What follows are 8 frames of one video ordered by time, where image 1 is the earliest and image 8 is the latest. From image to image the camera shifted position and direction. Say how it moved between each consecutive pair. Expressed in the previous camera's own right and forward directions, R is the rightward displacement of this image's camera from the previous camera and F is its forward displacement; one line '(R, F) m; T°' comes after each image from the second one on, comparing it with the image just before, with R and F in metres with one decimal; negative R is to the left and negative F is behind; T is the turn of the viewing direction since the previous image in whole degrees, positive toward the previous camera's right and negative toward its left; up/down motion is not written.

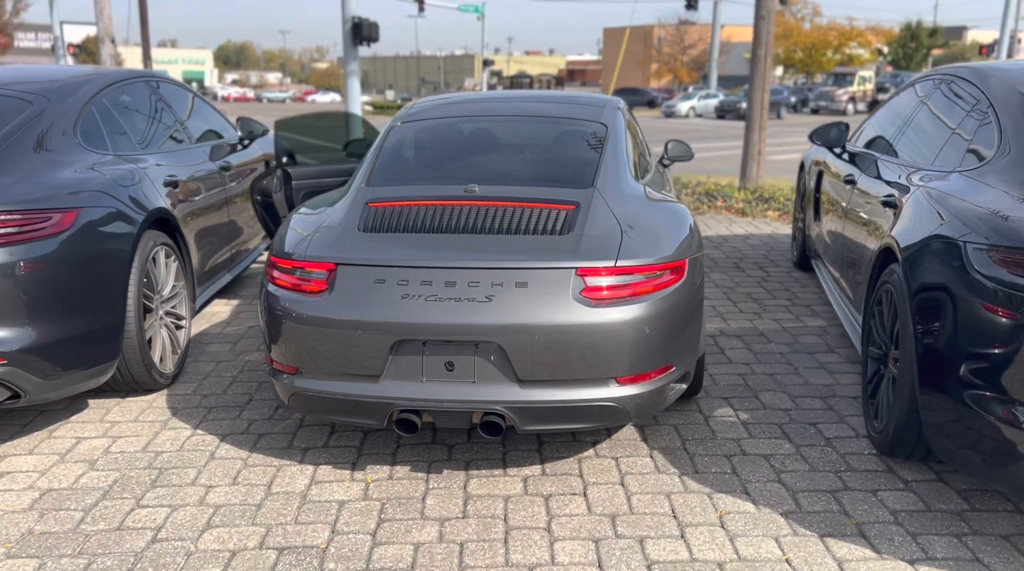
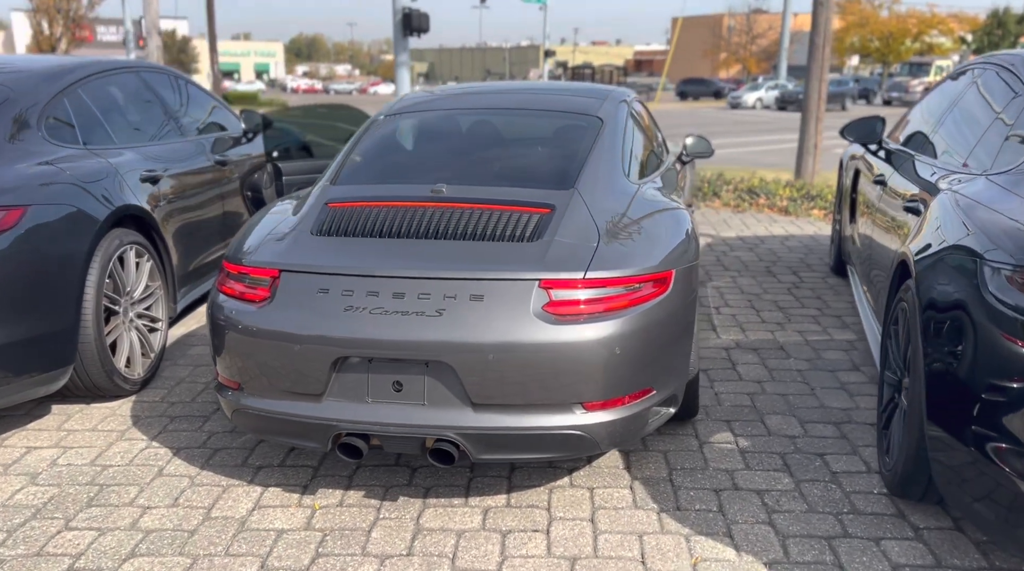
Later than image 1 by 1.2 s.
(+0.4, +0.3) m; -4°
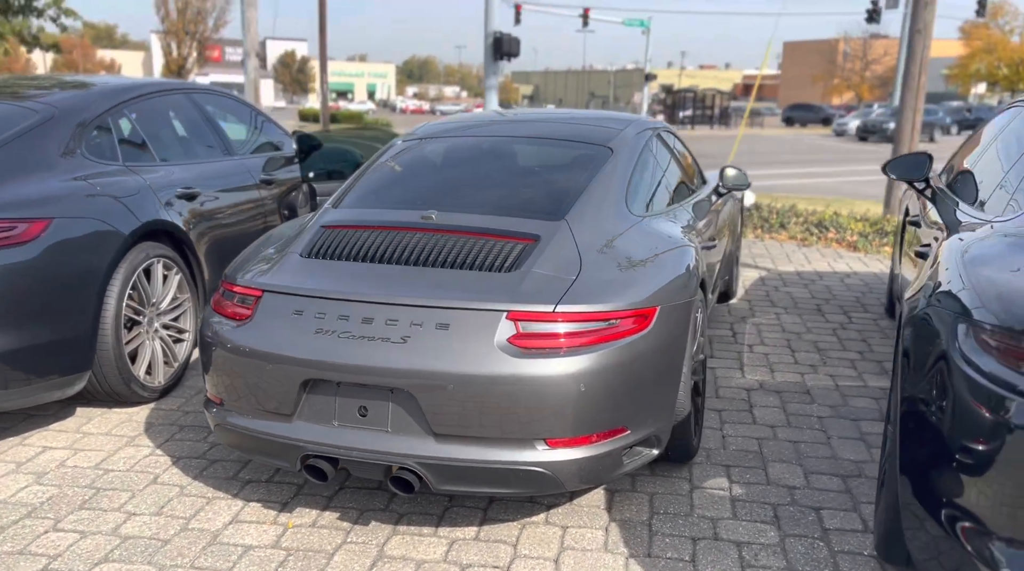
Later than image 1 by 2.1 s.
(+0.4, +0.1) m; -7°
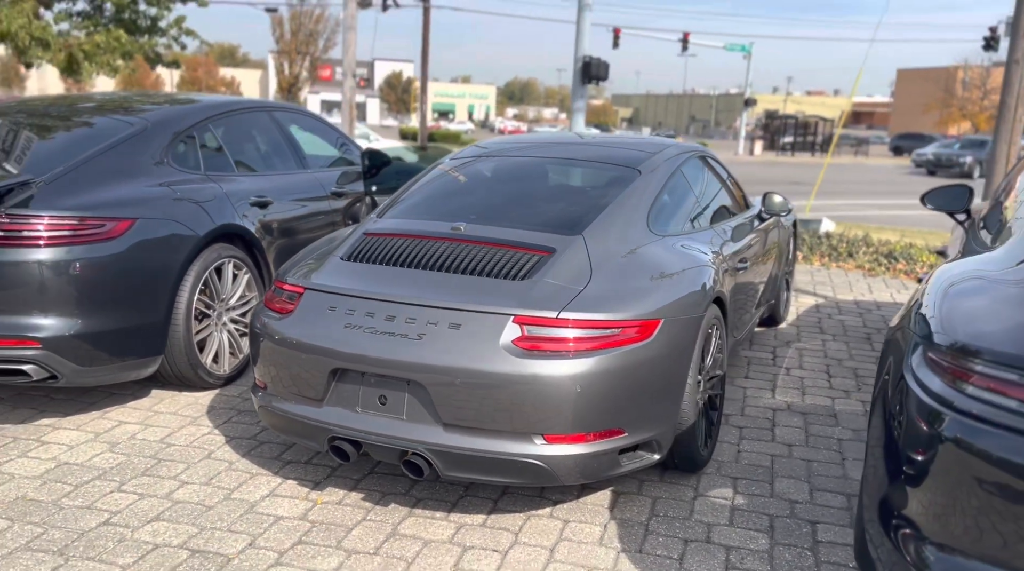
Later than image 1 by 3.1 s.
(+0.3, -0.3) m; -6°
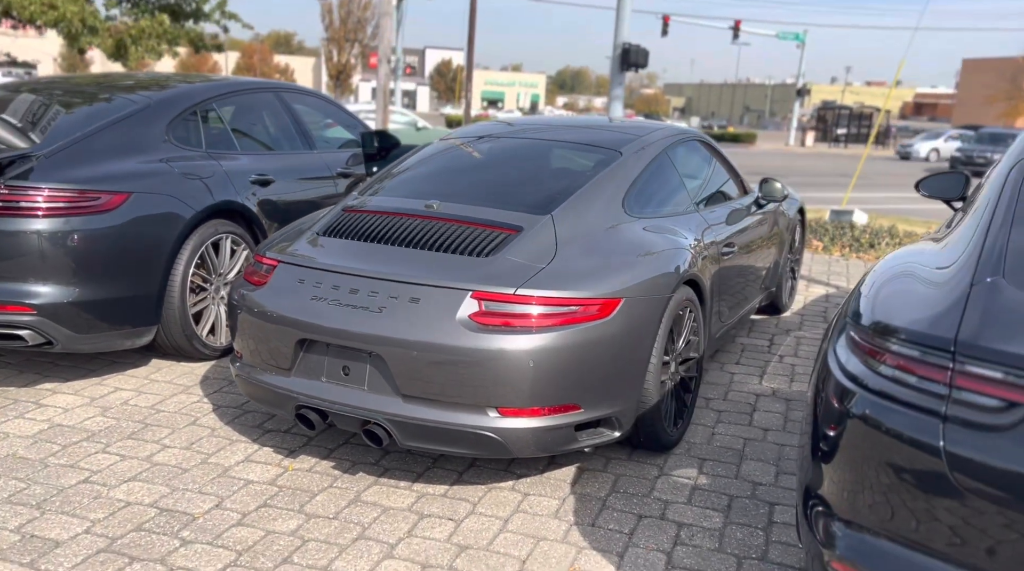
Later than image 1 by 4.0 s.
(+0.3, -0.1) m; -3°
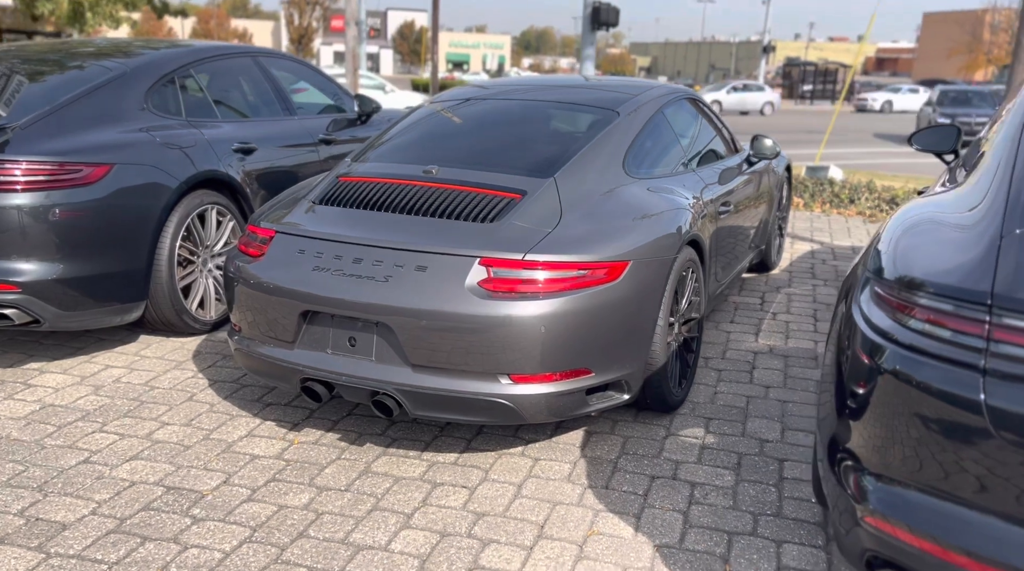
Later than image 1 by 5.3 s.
(-0.1, +0.1) m; +2°
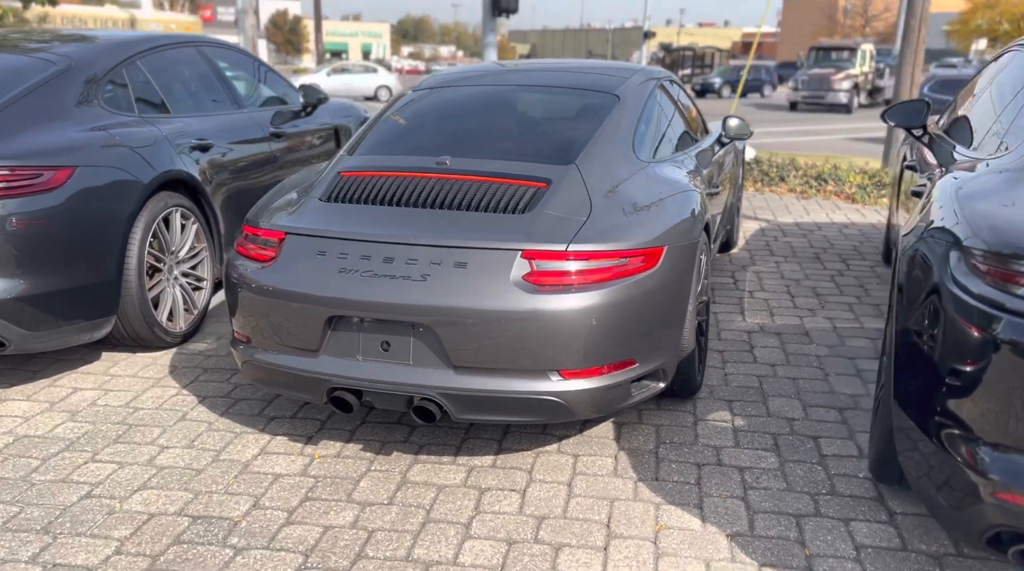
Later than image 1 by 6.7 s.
(-0.6, +0.2) m; +7°
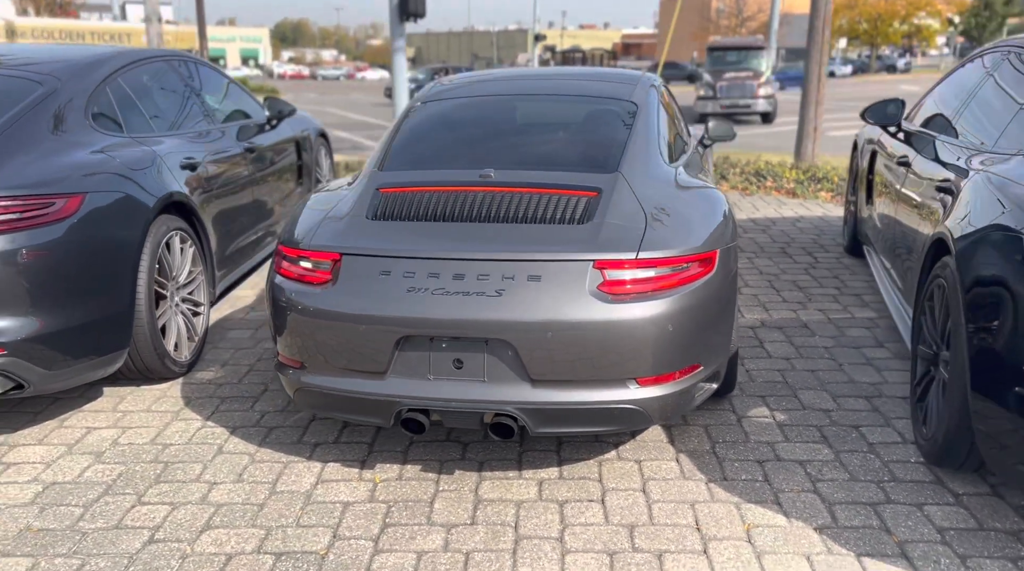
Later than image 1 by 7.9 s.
(-0.6, +0.1) m; +7°
